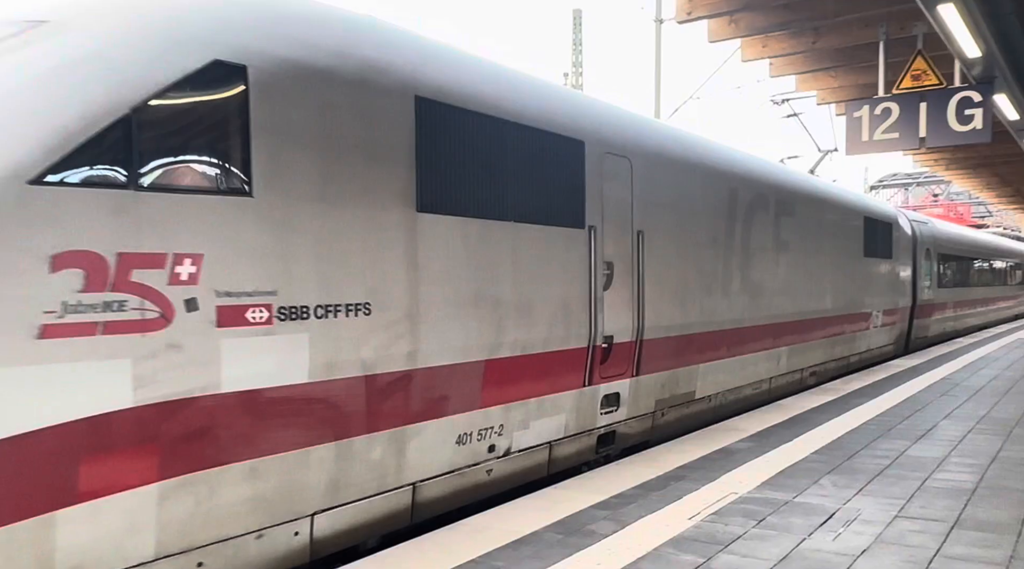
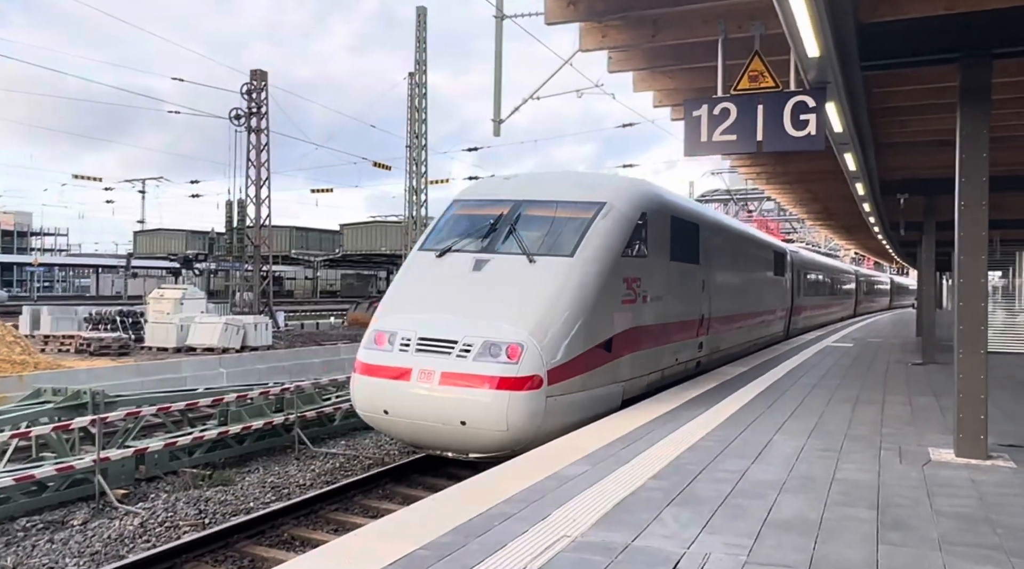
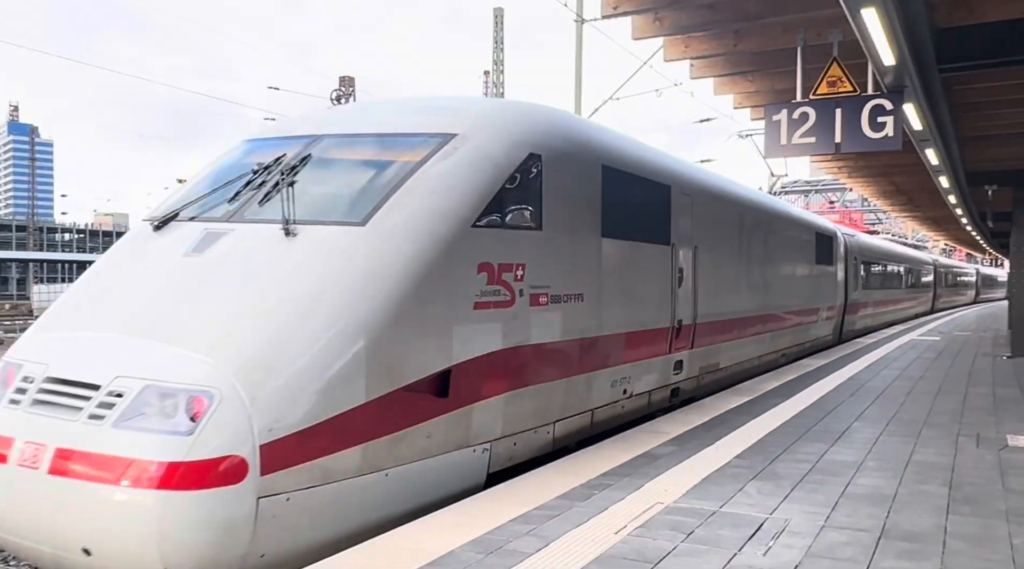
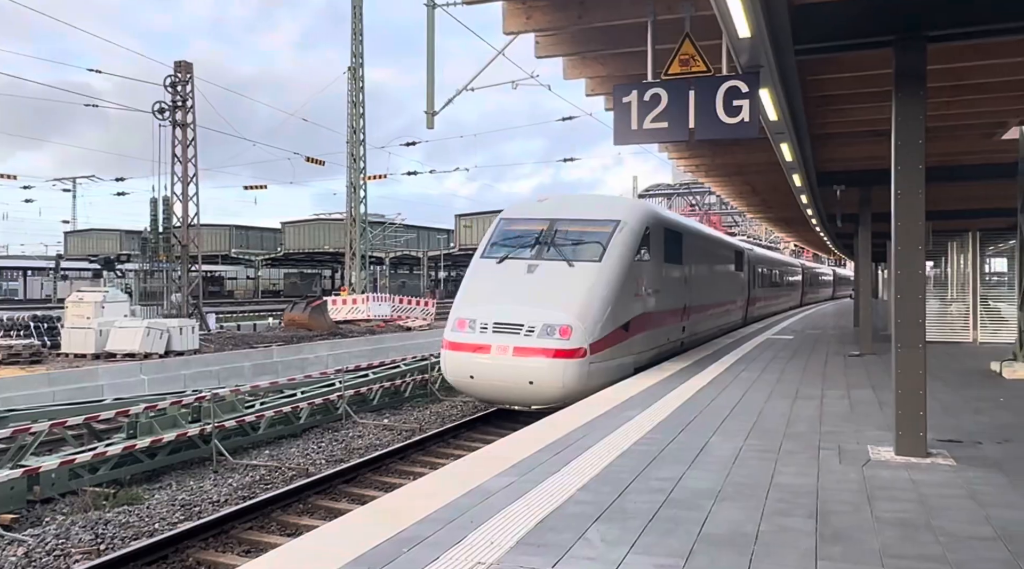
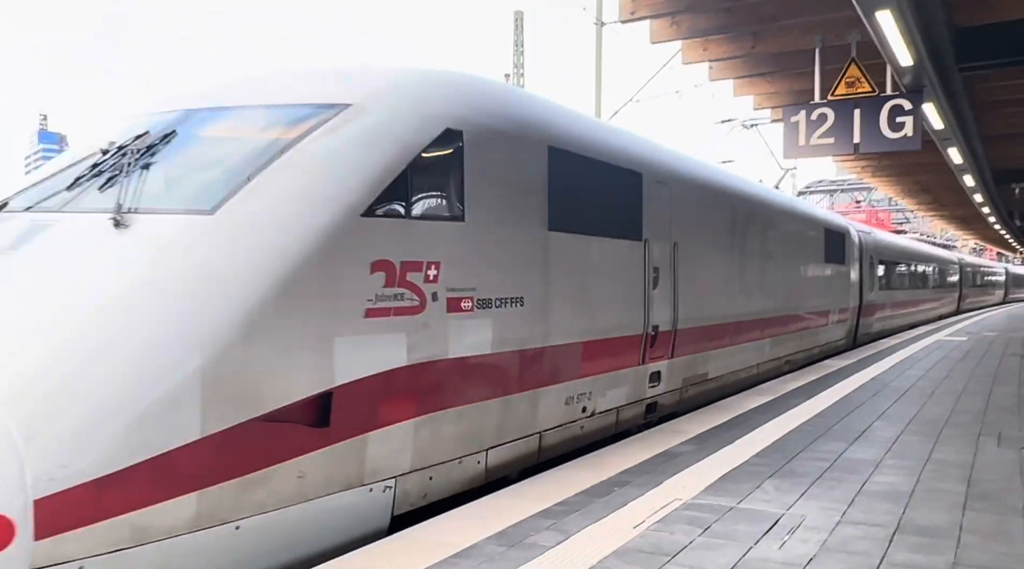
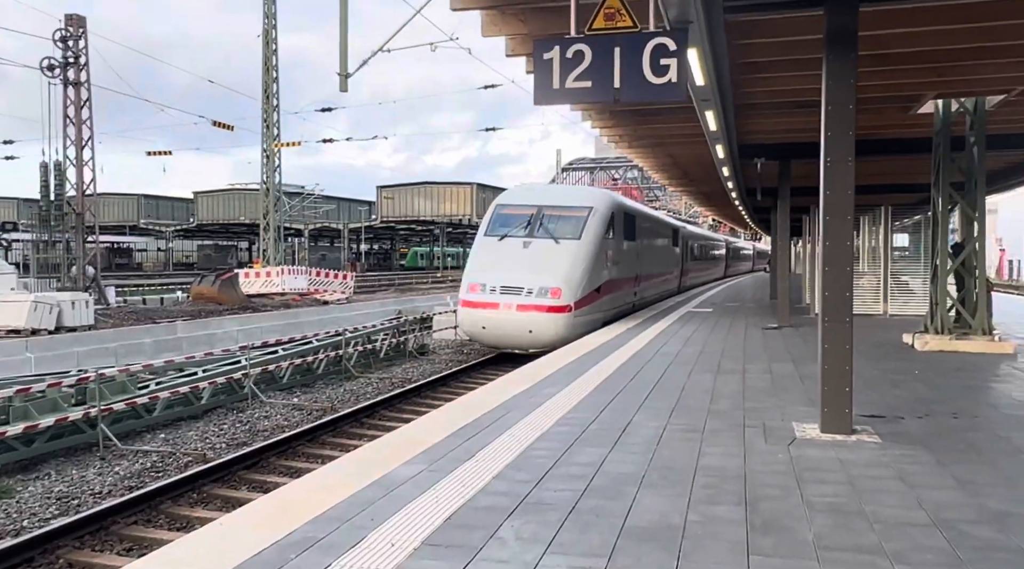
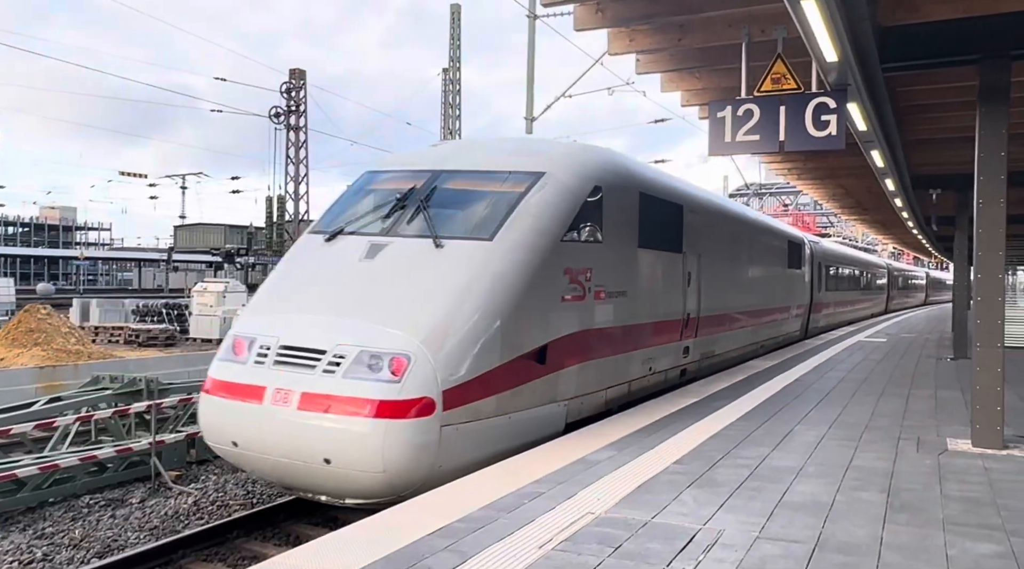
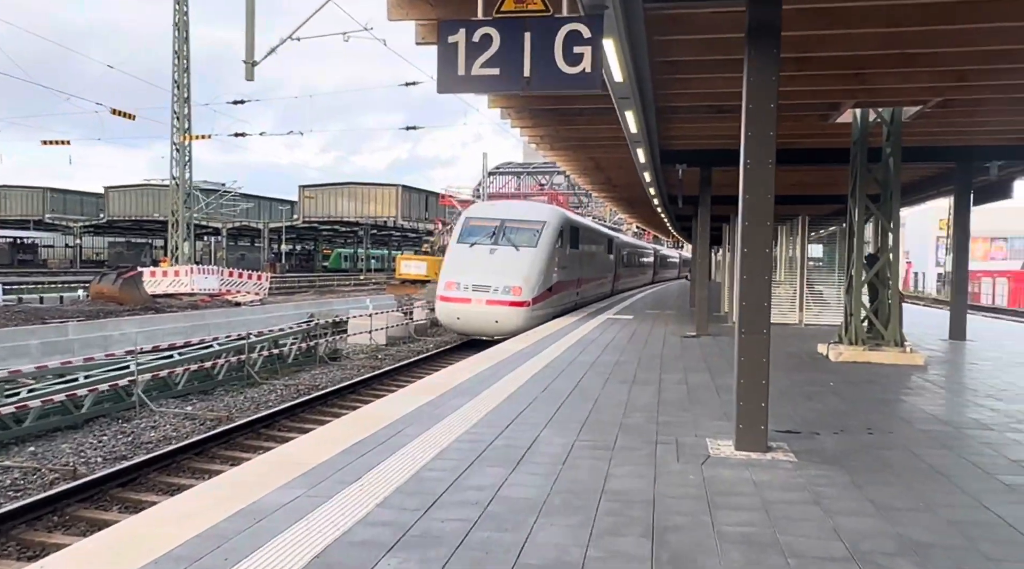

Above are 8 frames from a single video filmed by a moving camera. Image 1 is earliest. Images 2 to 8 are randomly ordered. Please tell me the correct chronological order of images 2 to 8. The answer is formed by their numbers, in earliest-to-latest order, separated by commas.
5, 3, 7, 2, 4, 6, 8
